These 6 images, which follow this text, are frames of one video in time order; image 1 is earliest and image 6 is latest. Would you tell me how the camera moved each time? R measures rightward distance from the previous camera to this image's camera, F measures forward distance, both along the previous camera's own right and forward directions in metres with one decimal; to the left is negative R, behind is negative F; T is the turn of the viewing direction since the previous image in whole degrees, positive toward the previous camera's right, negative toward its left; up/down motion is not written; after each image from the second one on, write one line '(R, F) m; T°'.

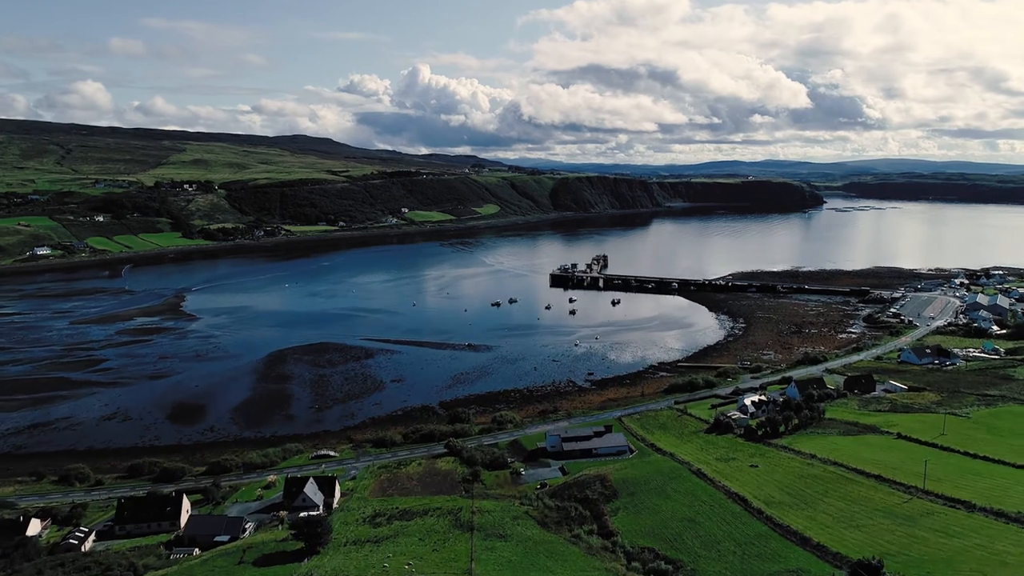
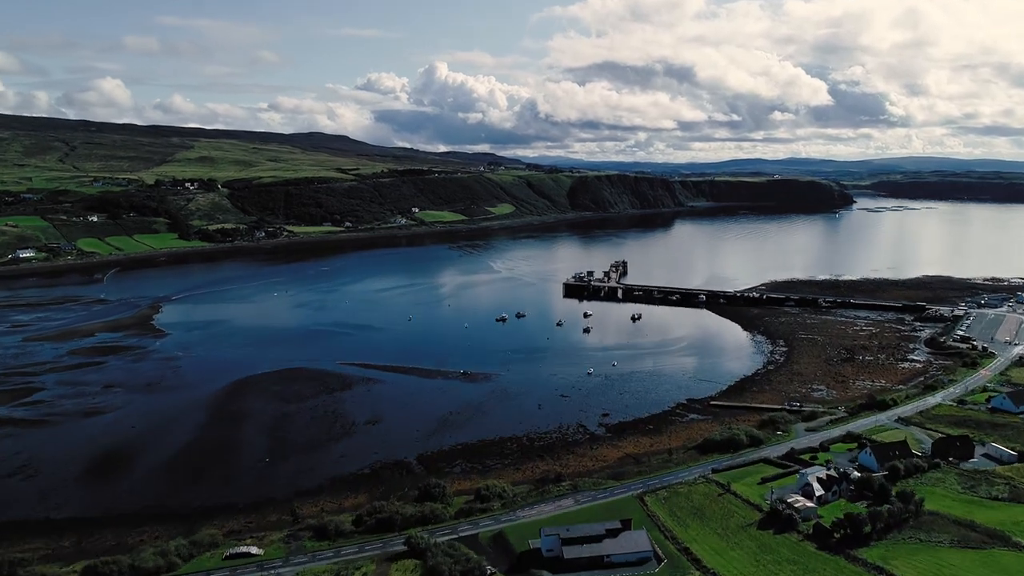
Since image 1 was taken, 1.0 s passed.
(+0.8, +7.4) m; -1°
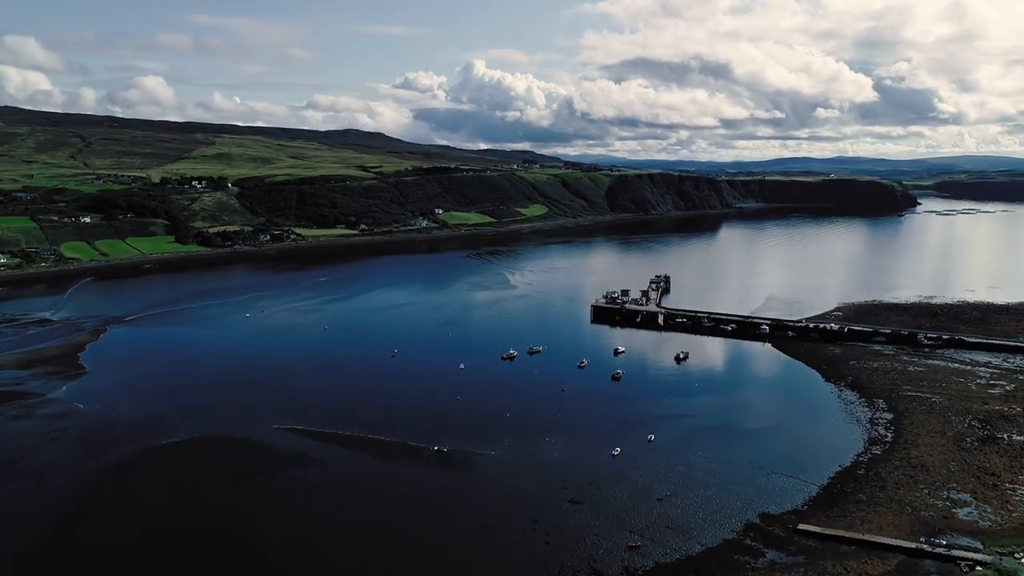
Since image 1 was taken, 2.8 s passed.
(+1.6, +12.8) m; -3°
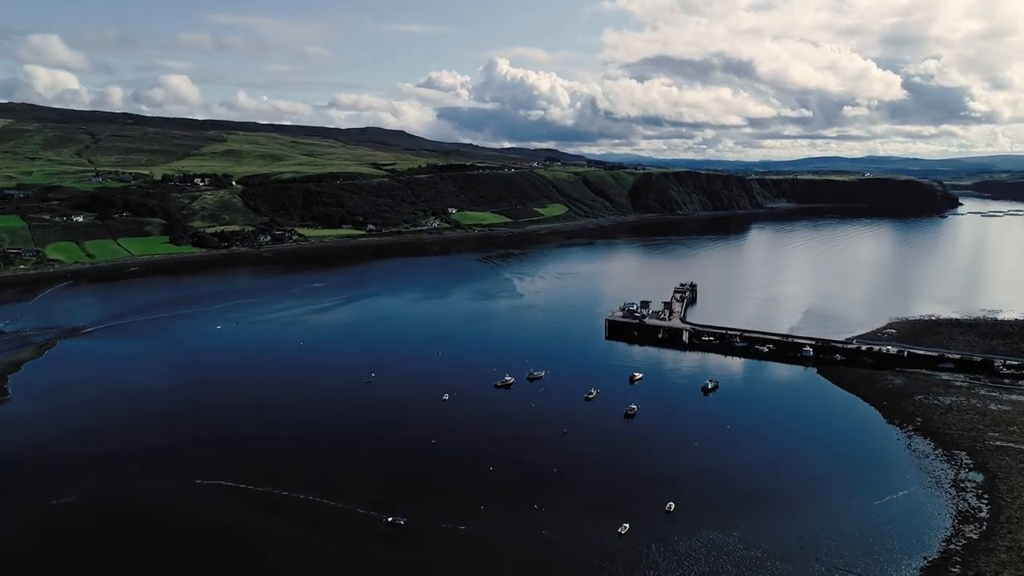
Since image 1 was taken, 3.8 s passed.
(+1.3, +7.4) m; -2°
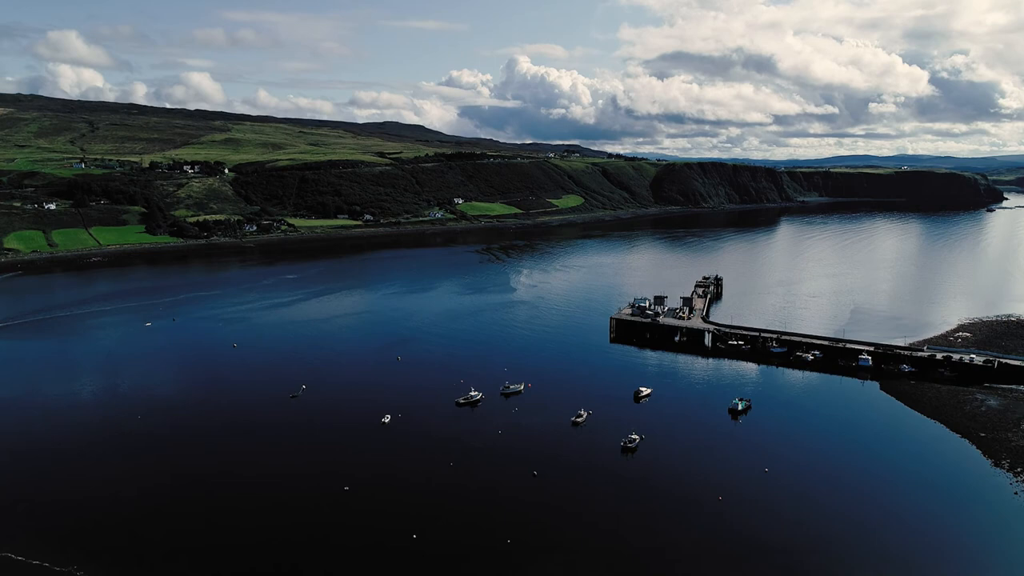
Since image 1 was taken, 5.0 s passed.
(+1.9, +9.6) m; -1°
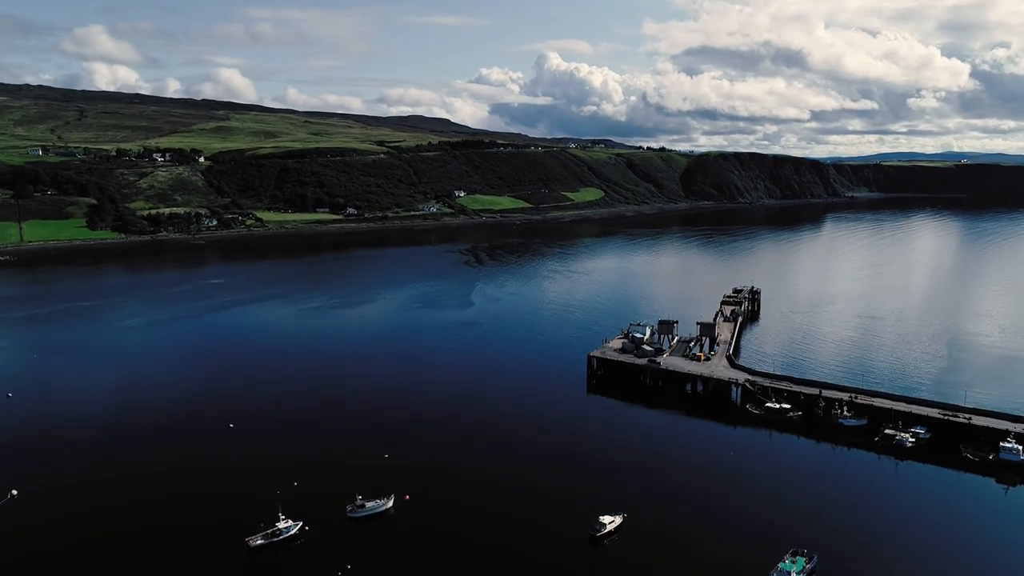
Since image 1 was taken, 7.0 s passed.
(+3.5, +14.8) m; -2°
